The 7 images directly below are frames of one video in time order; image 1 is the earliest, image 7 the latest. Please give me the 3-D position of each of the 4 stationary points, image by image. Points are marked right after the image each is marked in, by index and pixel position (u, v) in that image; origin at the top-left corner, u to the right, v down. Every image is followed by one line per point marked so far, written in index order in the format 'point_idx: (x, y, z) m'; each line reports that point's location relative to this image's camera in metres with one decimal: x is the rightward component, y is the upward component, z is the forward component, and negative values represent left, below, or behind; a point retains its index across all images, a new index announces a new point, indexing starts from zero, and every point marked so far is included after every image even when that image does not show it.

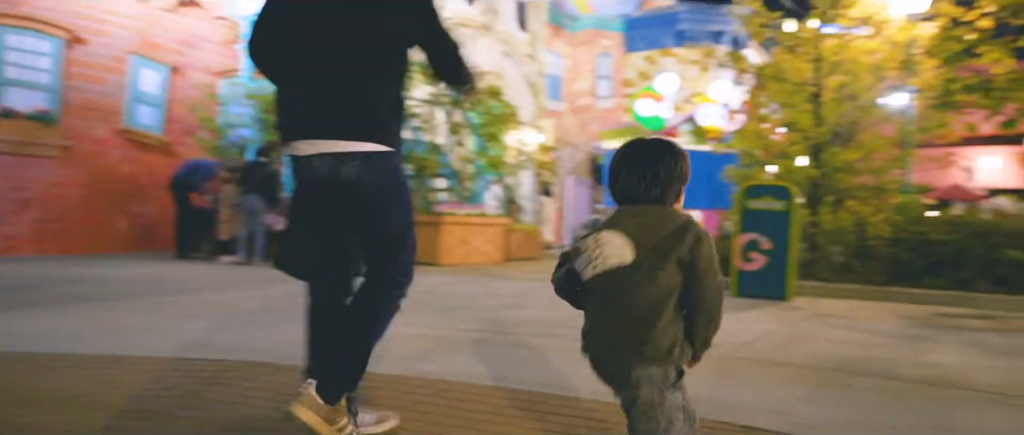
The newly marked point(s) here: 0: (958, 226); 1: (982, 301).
0: (+6.7, -0.1, +10.9) m
1: (+6.4, -1.1, +9.7) m
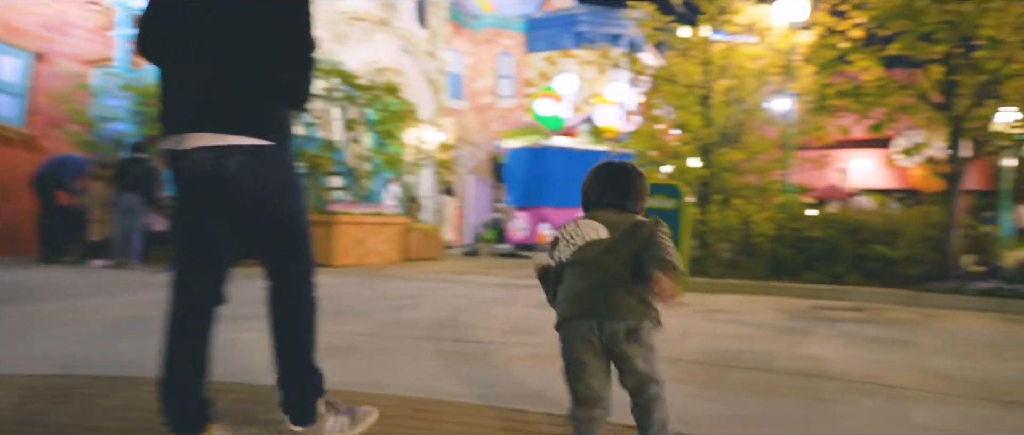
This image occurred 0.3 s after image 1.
0: (+5.1, -0.1, +11.5) m
1: (+4.9, -1.1, +10.3) m
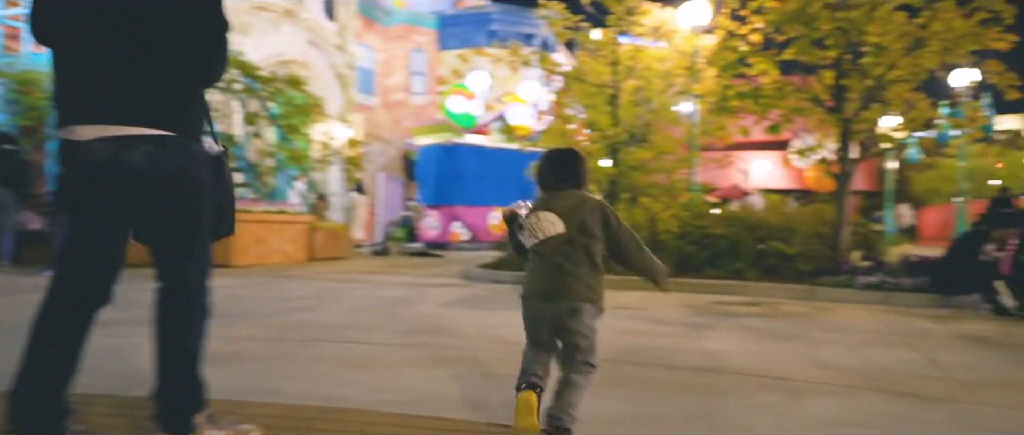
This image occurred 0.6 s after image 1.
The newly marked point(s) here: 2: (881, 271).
0: (+3.6, -0.1, +11.9) m
1: (+3.6, -1.1, +10.6) m
2: (+5.4, -0.8, +10.4) m
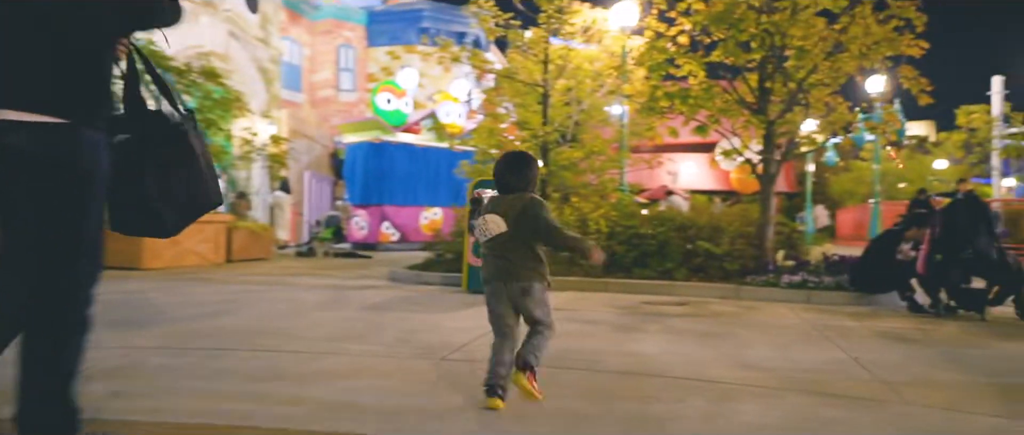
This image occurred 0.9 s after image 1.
0: (+2.5, -0.1, +11.9) m
1: (+2.5, -1.1, +10.7) m
2: (+4.4, -0.8, +10.7) m
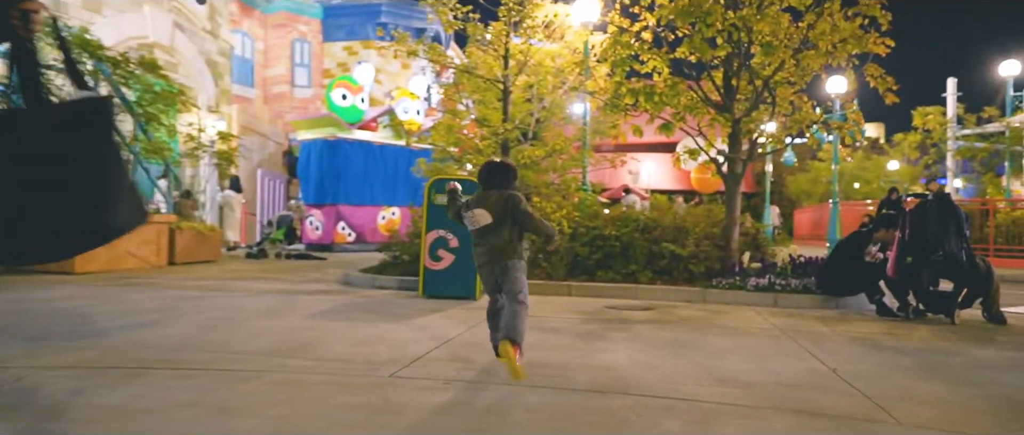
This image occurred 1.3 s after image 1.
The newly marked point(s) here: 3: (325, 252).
0: (+1.8, -0.1, +11.6) m
1: (+1.9, -1.1, +10.3) m
2: (+3.8, -0.8, +10.4) m
3: (-5.2, -1.0, +19.8) m
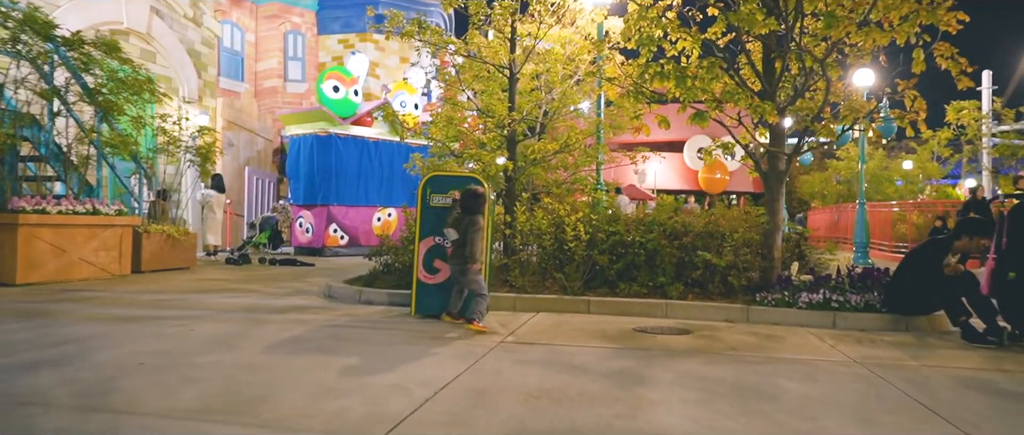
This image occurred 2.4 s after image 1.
0: (+1.9, -0.1, +10.0) m
1: (+2.1, -1.1, +8.8) m
2: (+3.9, -0.9, +8.9) m
3: (-5.0, -1.0, +18.3) m
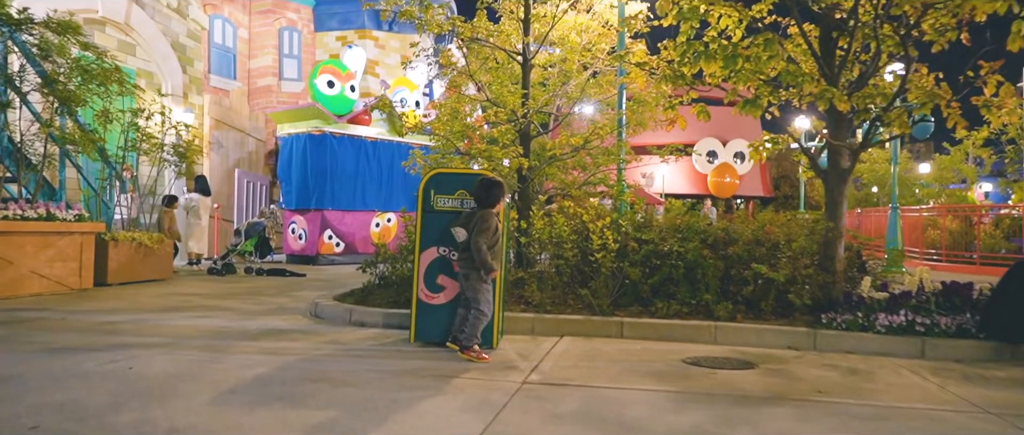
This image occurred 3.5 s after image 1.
0: (+2.1, -0.2, +8.6) m
1: (+2.2, -1.2, +7.3) m
2: (+4.1, -0.9, +7.4) m
3: (-4.8, -1.1, +16.9) m
